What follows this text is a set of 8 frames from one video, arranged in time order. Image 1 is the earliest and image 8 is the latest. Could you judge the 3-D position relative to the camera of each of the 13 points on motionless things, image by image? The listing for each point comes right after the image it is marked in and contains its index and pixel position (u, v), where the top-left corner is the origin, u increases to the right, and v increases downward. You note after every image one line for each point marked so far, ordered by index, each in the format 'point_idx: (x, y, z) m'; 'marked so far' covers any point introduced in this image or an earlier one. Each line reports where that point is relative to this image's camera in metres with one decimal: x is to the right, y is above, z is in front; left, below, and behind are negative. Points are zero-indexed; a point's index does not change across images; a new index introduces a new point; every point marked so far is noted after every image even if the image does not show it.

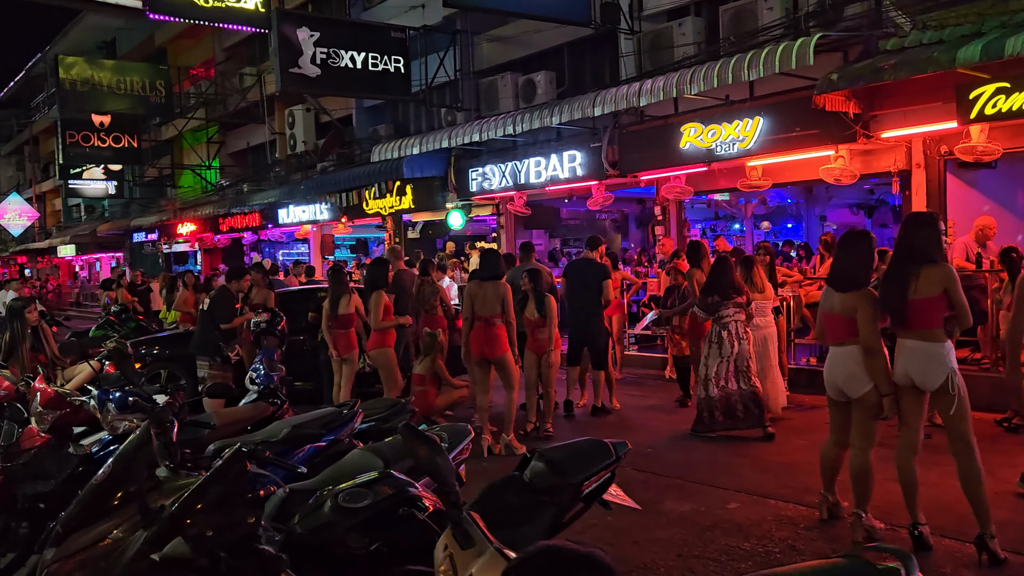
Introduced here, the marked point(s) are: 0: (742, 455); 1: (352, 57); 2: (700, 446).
0: (+1.8, -1.4, +6.8) m
1: (-2.7, +3.8, +14.1) m
2: (+1.6, -1.4, +7.1) m
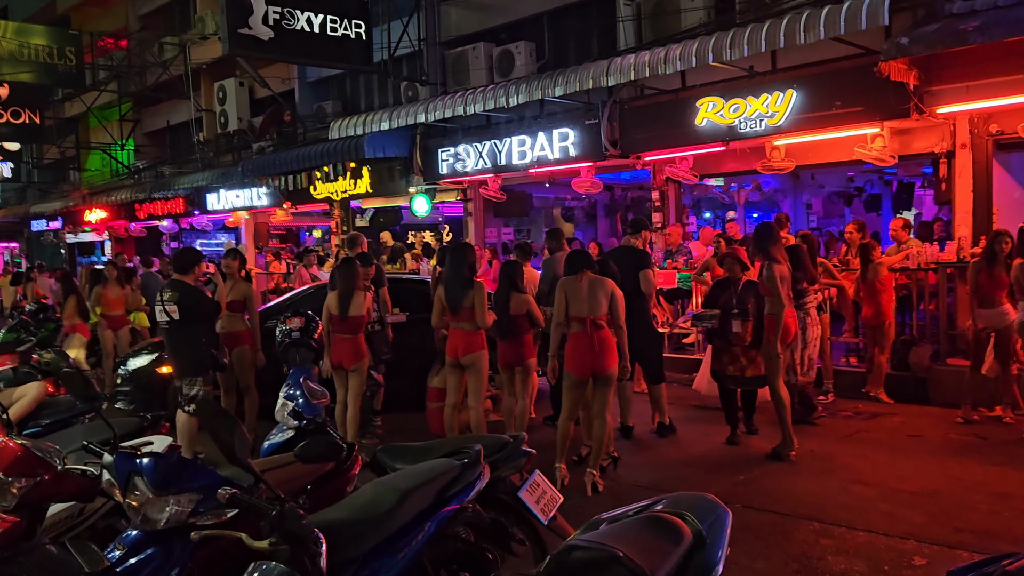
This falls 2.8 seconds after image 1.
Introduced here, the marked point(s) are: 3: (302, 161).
0: (+2.3, -1.3, +5.6) m
1: (-3.0, +3.9, +12.3) m
2: (+2.0, -1.3, +5.9) m
3: (-3.8, +2.3, +15.3) m
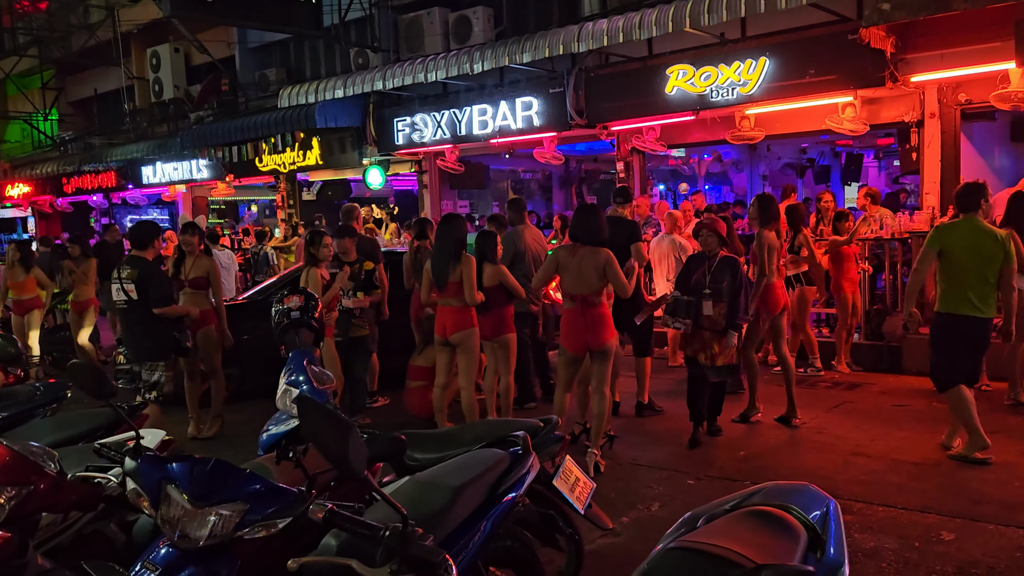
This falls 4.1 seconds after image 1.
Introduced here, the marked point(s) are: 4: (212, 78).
0: (+2.3, -1.1, +5.6) m
1: (-3.6, +4.3, +11.7) m
2: (+2.0, -1.1, +5.8) m
3: (-4.6, +2.7, +14.6) m
4: (-6.0, +4.2, +16.8) m
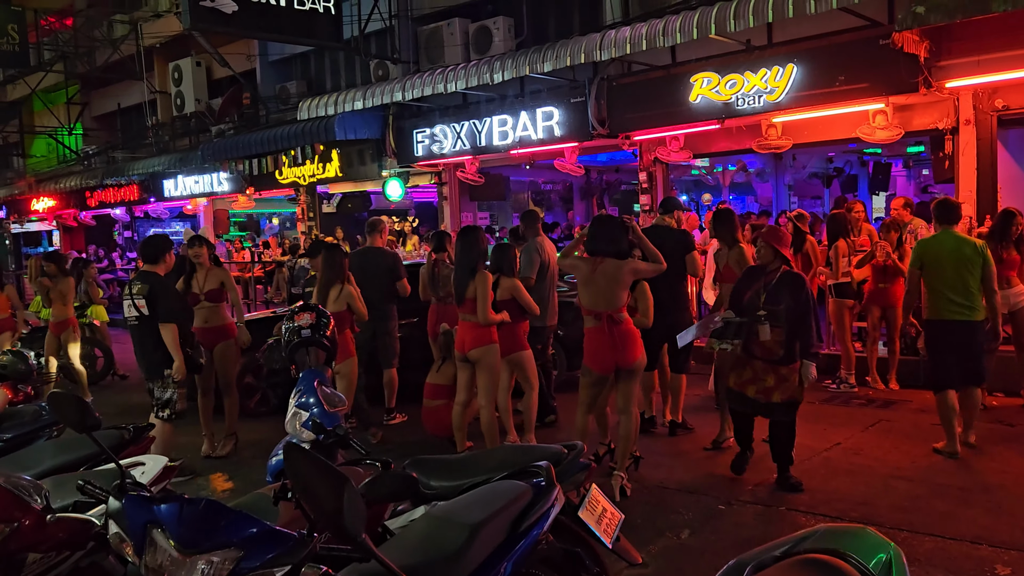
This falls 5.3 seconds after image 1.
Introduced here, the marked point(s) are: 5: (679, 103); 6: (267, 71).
0: (+2.4, -1.2, +5.3) m
1: (-3.3, +4.1, +11.6) m
2: (+2.1, -1.2, +5.6) m
3: (-4.2, +2.5, +14.5) m
4: (-5.6, +3.9, +16.8) m
5: (+2.0, +2.2, +10.0) m
6: (-5.0, +4.4, +17.0) m
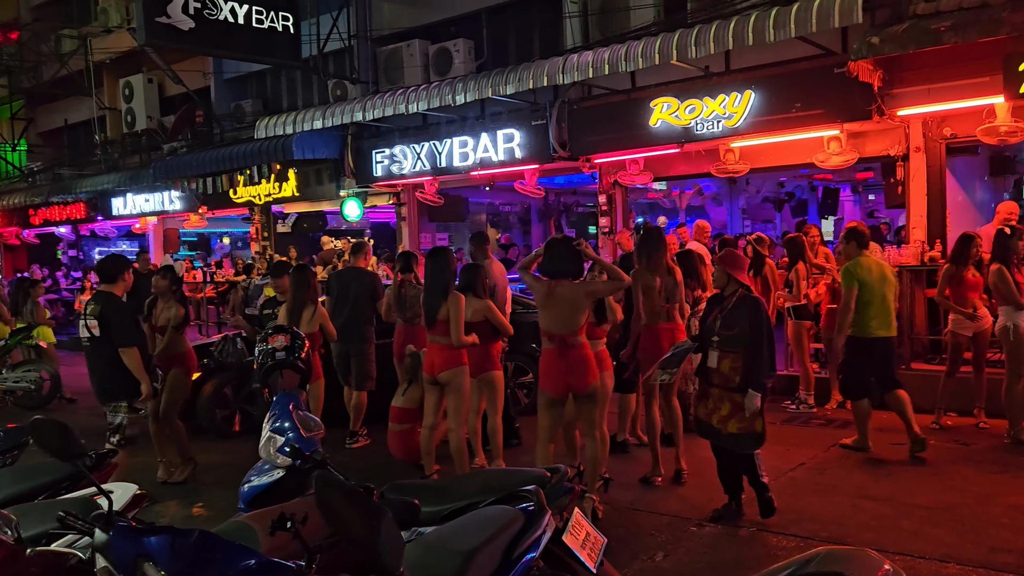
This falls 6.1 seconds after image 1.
0: (+2.2, -1.4, +5.3) m
1: (-3.8, +3.8, +11.5) m
2: (+1.9, -1.4, +5.6) m
3: (-4.9, +2.1, +14.3) m
4: (-6.4, +3.5, +16.6) m
5: (+1.5, +2.0, +10.2) m
6: (-5.8, +4.0, +16.8) m
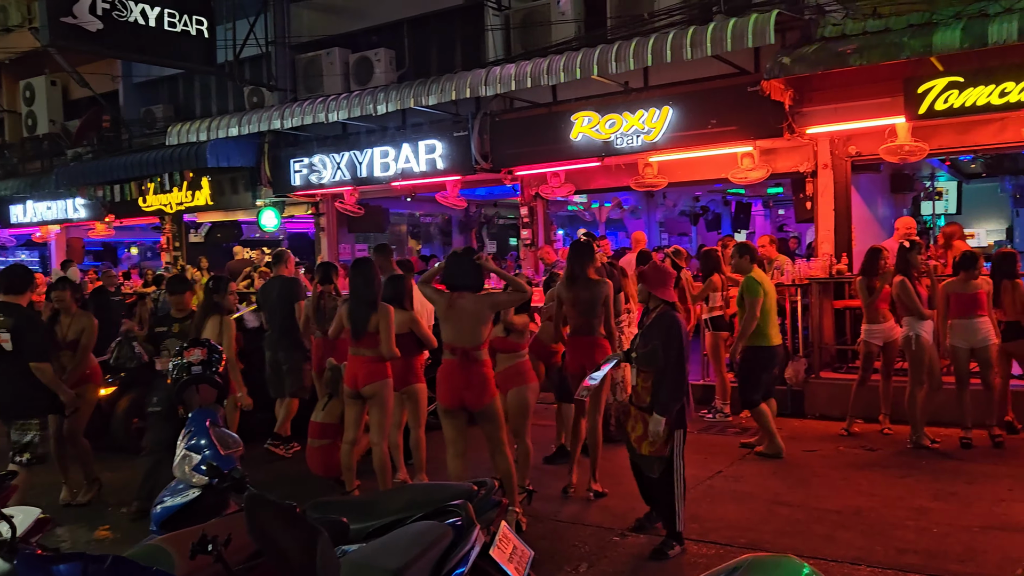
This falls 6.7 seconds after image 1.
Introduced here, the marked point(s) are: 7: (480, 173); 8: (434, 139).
0: (+1.8, -1.4, +5.5) m
1: (-4.9, +3.7, +11.1) m
2: (+1.4, -1.4, +5.7) m
3: (-6.3, +1.9, +13.8) m
4: (-8.0, +3.3, +15.9) m
5: (+0.6, +1.8, +10.3) m
6: (-7.3, +3.7, +16.2) m
7: (-0.4, +1.5, +11.2) m
8: (-1.0, +2.0, +11.2) m
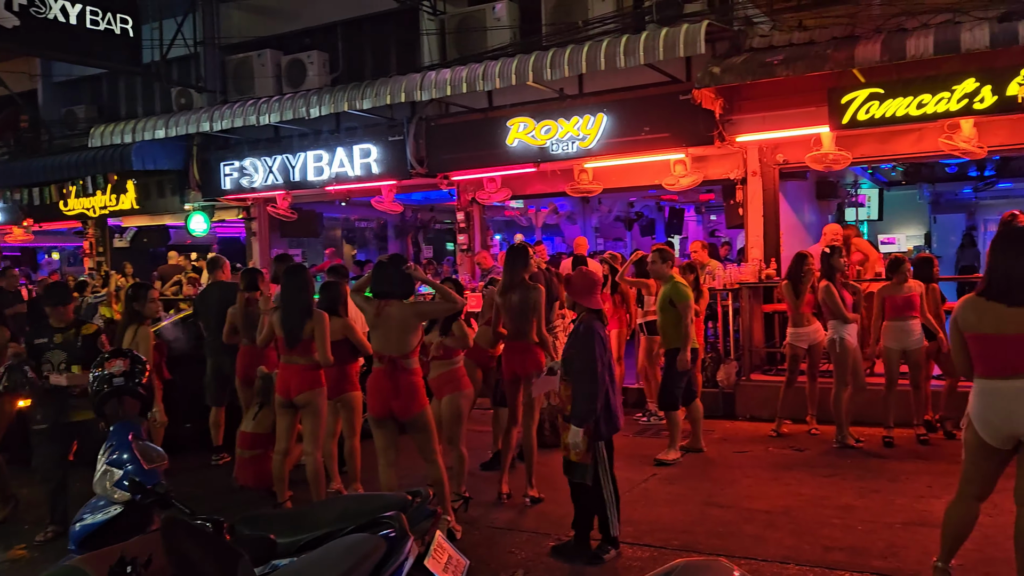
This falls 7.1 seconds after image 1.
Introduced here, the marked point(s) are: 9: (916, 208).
0: (+1.3, -1.5, +5.6) m
1: (-5.7, +3.6, +10.7) m
2: (+1.0, -1.5, +5.8) m
3: (-7.3, +1.8, +13.2) m
4: (-9.1, +3.2, +15.3) m
5: (-0.2, +1.7, +10.3) m
6: (-8.6, +3.6, +15.6) m
7: (-1.3, +1.5, +11.1) m
8: (-1.9, +1.9, +11.1) m
9: (+7.2, +1.4, +15.0) m
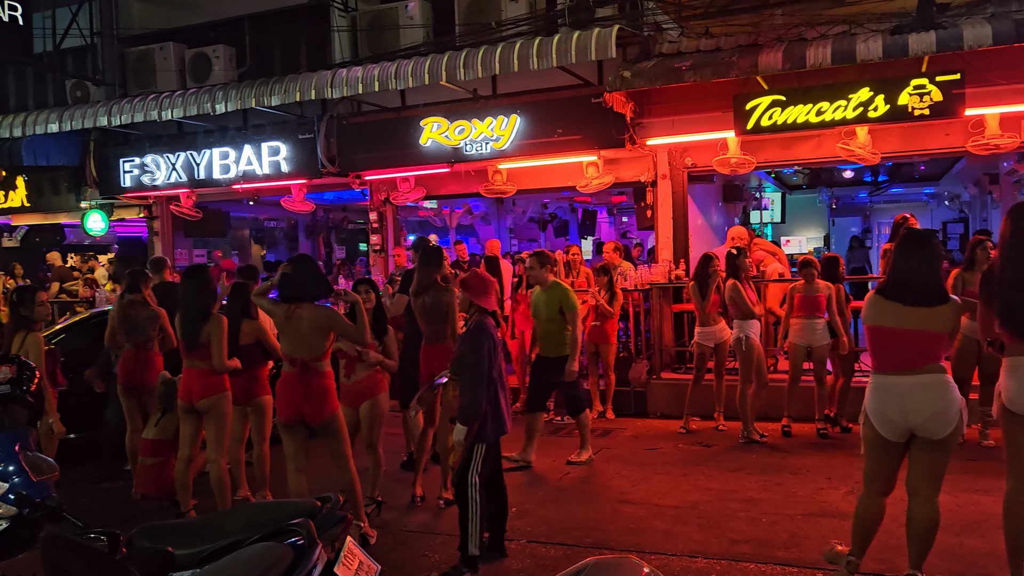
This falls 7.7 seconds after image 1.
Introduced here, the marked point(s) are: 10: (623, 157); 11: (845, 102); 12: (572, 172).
0: (+0.8, -1.5, +5.7) m
1: (-6.8, +3.5, +10.0) m
2: (+0.4, -1.5, +5.8) m
3: (-8.6, +1.8, +12.4) m
4: (-10.7, +3.1, +14.2) m
5: (-1.3, +1.7, +10.2) m
6: (-10.1, +3.6, +14.6) m
7: (-2.4, +1.4, +10.9) m
8: (-3.0, +1.9, +10.8) m
9: (+5.6, +1.4, +15.6) m
10: (+1.4, +1.6, +10.4) m
11: (+3.0, +1.7, +7.7) m
12: (+0.8, +1.5, +10.7) m
